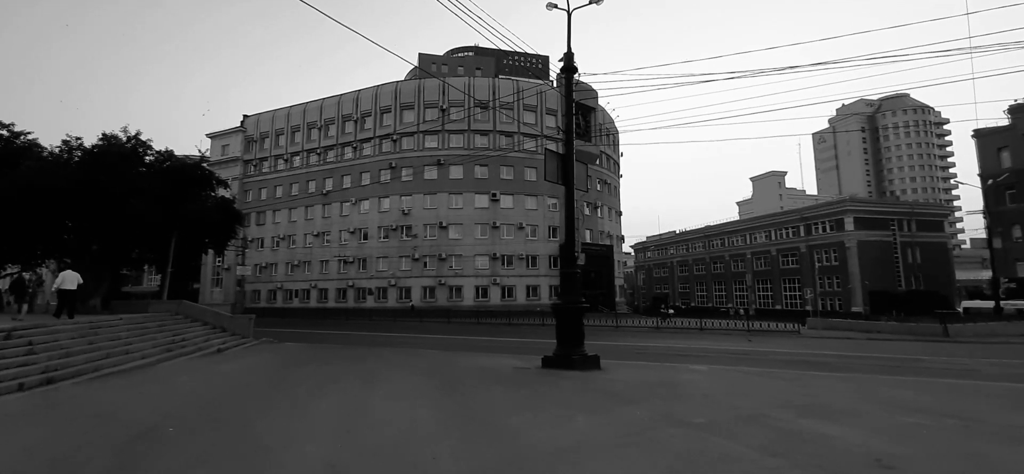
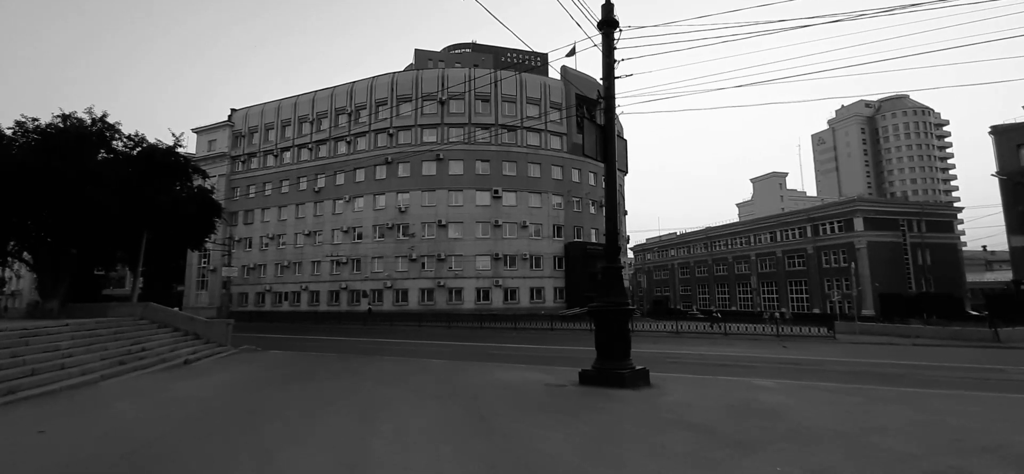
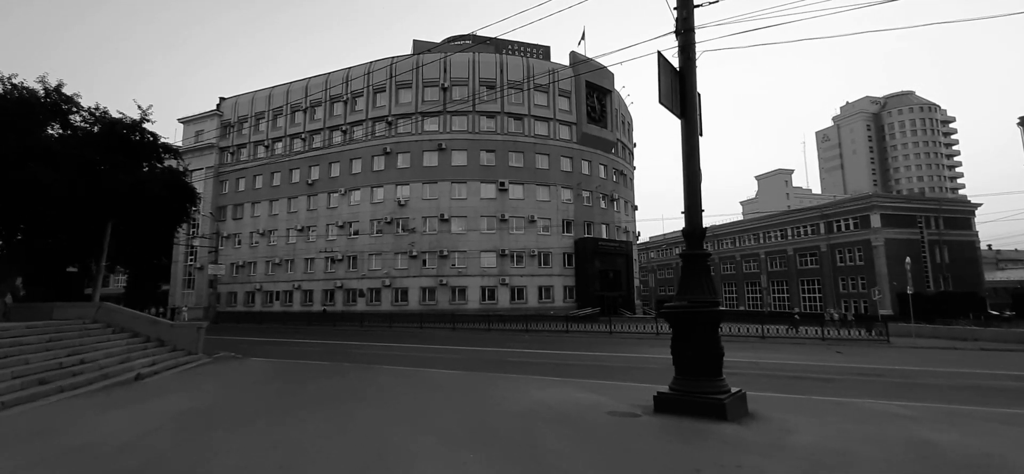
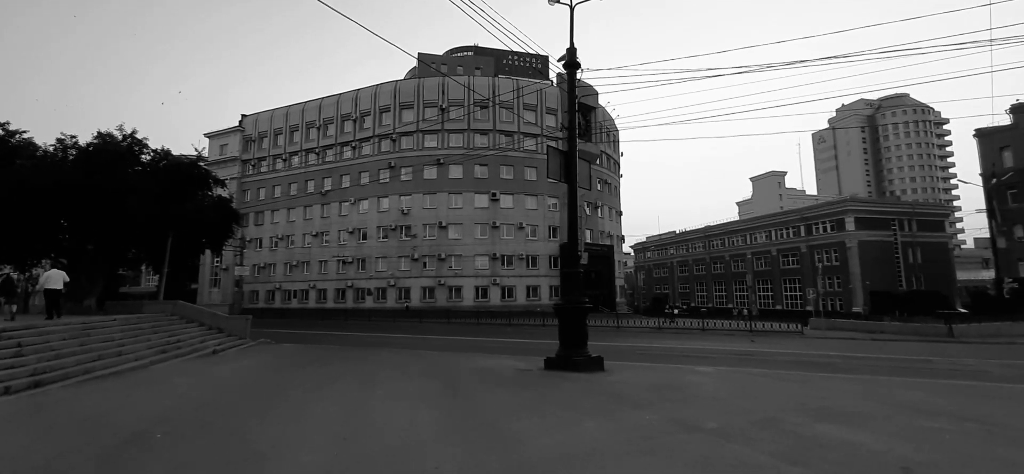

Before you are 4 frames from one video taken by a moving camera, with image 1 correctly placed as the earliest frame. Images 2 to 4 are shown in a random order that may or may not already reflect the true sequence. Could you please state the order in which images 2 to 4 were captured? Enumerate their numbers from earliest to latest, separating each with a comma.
4, 2, 3
